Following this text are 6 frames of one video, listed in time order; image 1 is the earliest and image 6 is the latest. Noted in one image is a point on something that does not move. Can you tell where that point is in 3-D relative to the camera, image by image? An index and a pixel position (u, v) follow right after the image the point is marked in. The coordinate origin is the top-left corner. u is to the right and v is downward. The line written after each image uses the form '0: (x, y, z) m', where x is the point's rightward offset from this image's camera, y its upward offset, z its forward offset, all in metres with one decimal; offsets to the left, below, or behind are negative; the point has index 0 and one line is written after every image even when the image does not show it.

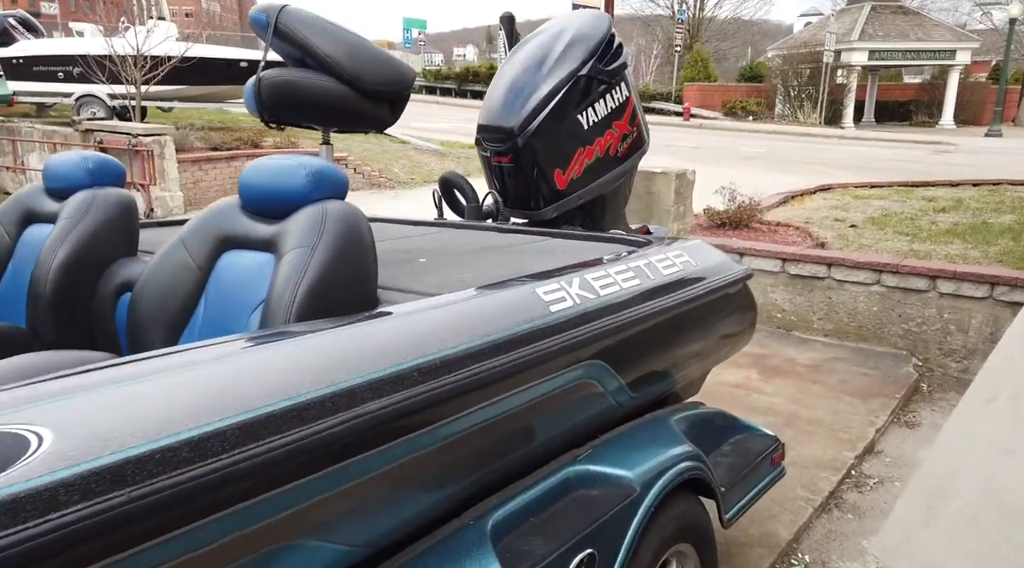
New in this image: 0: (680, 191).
0: (+1.2, +0.7, +6.3) m
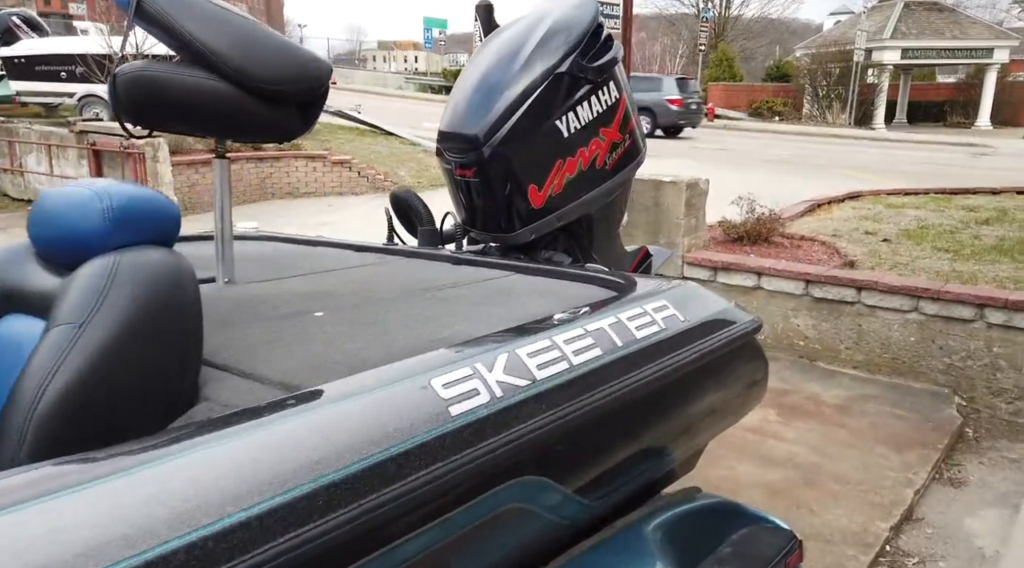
0: (+1.2, +0.6, +5.6) m
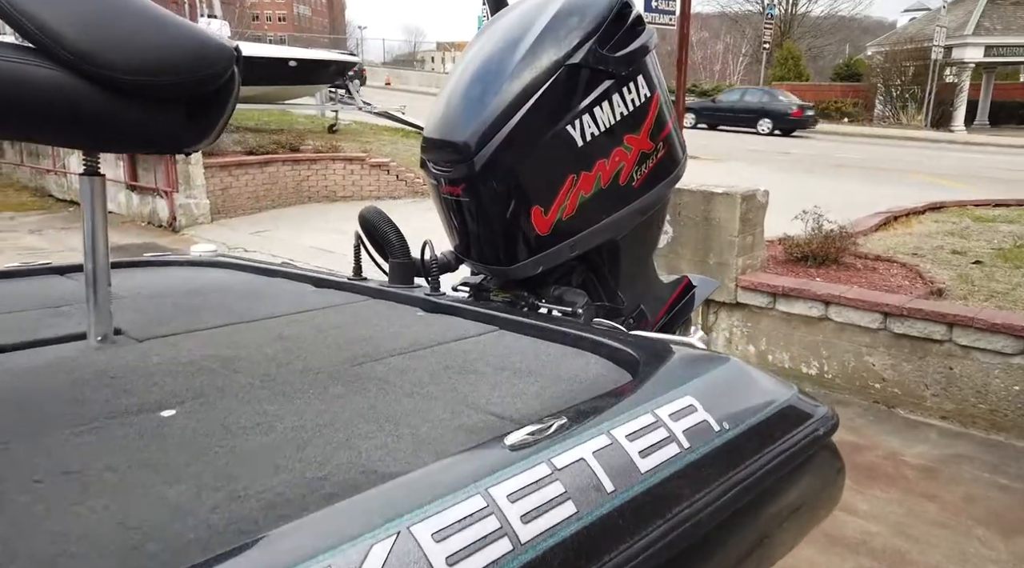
0: (+1.4, +0.4, +4.9) m
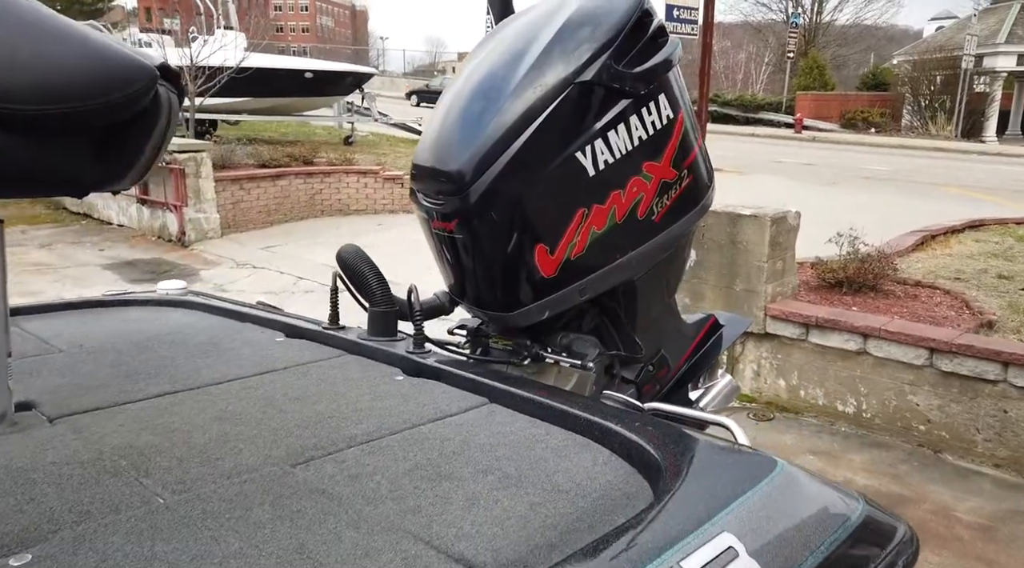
0: (+1.4, +0.2, +4.5) m
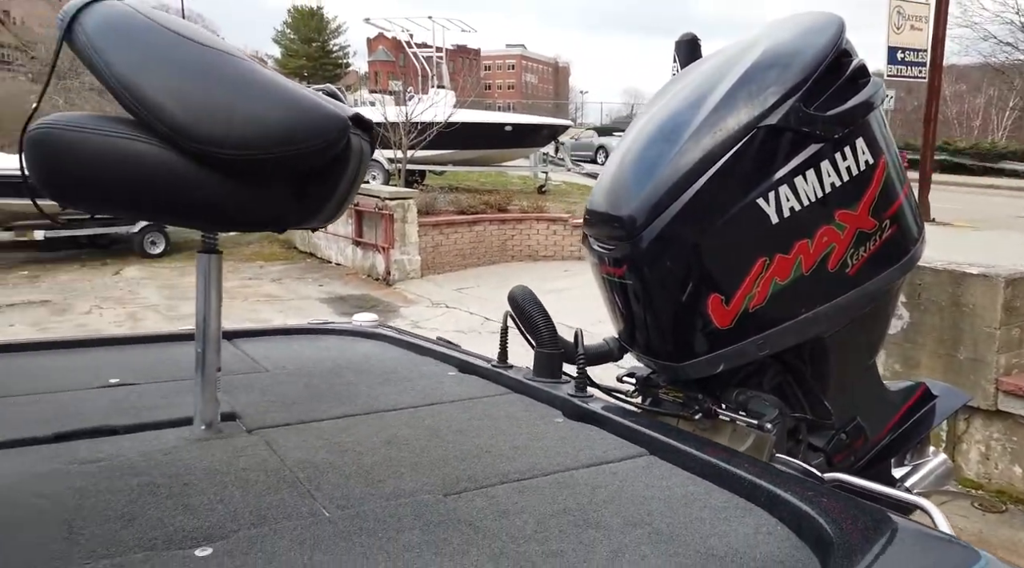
0: (+2.4, -0.1, +4.1) m
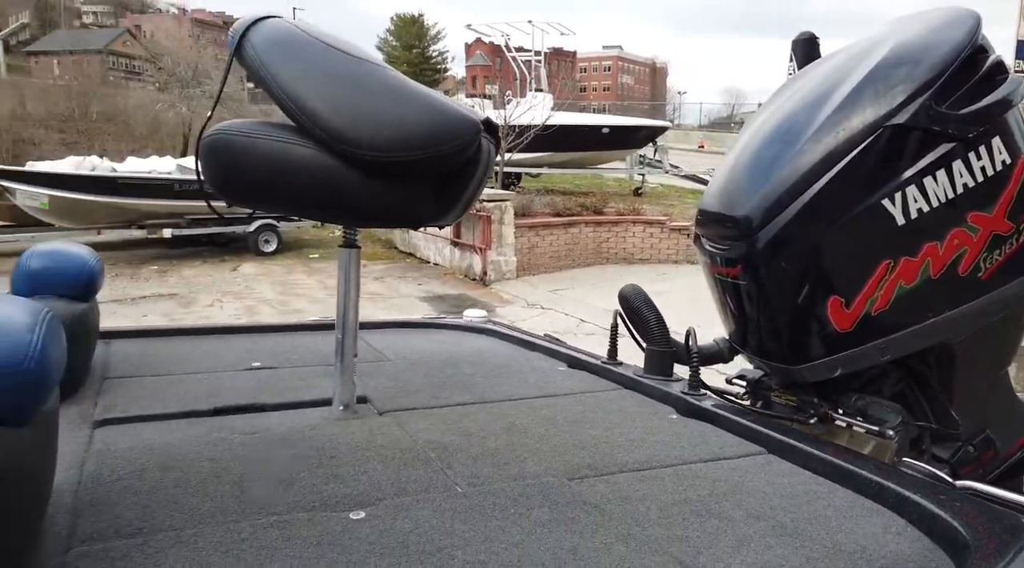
0: (+2.8, -0.1, +3.9) m
